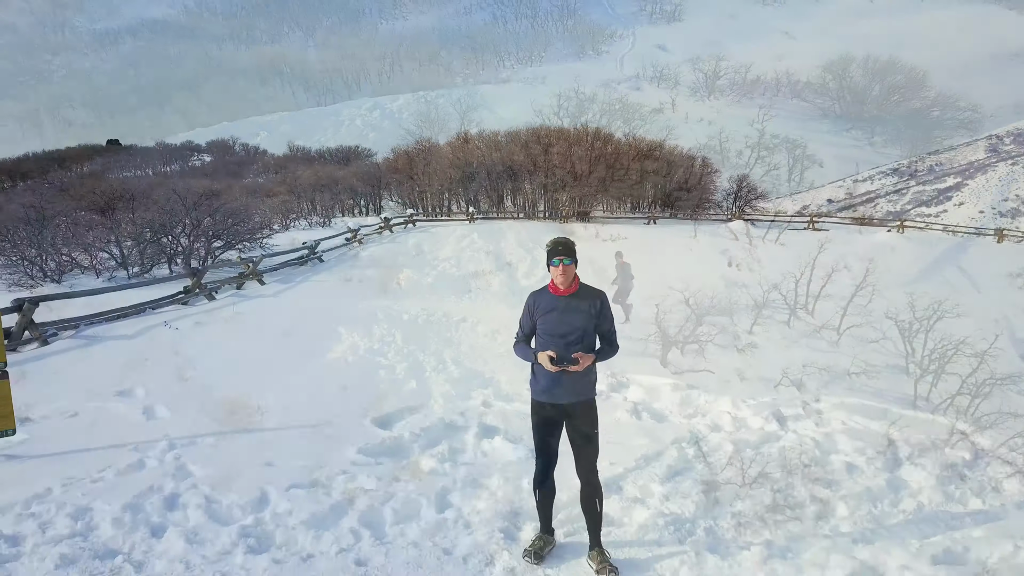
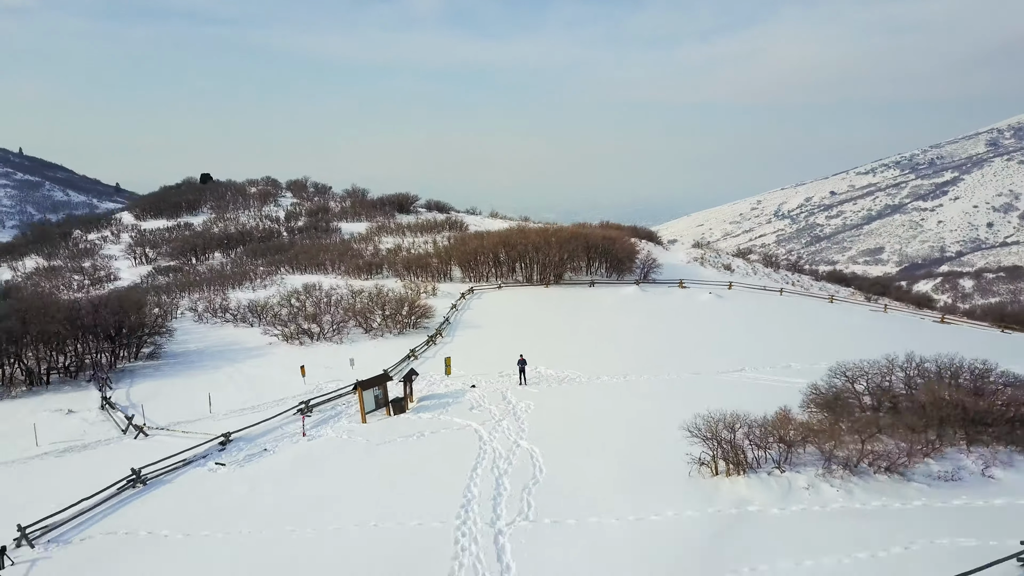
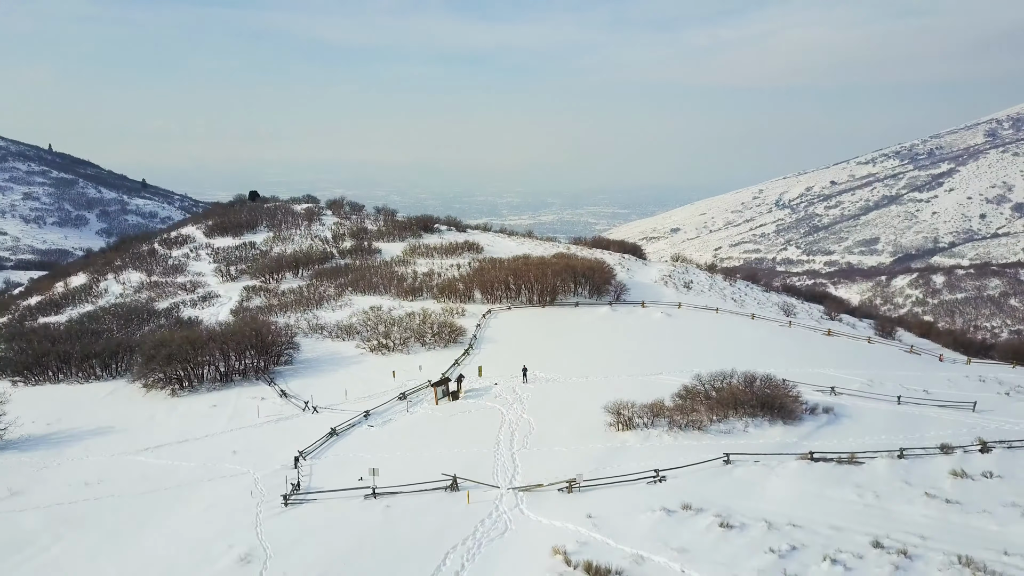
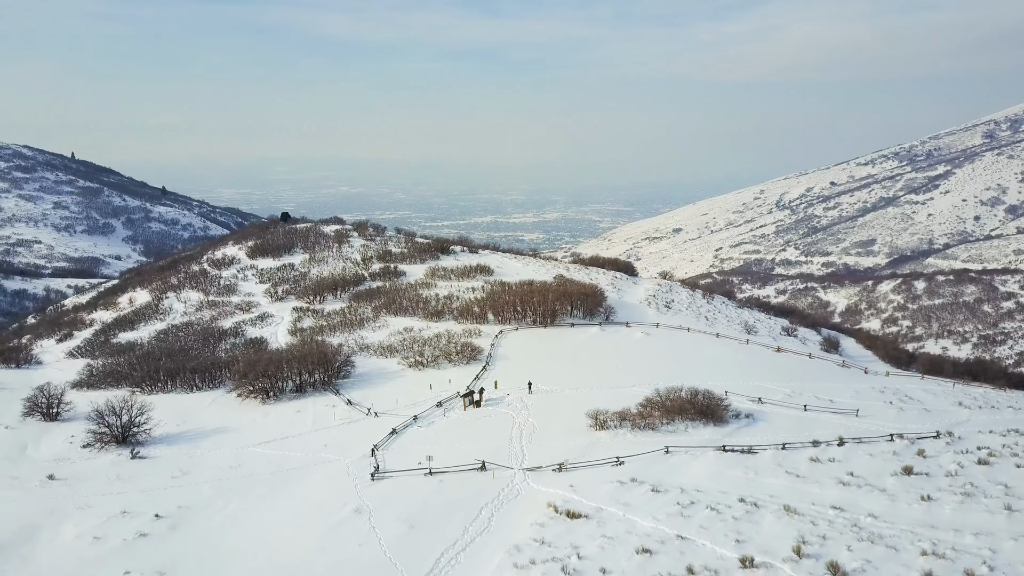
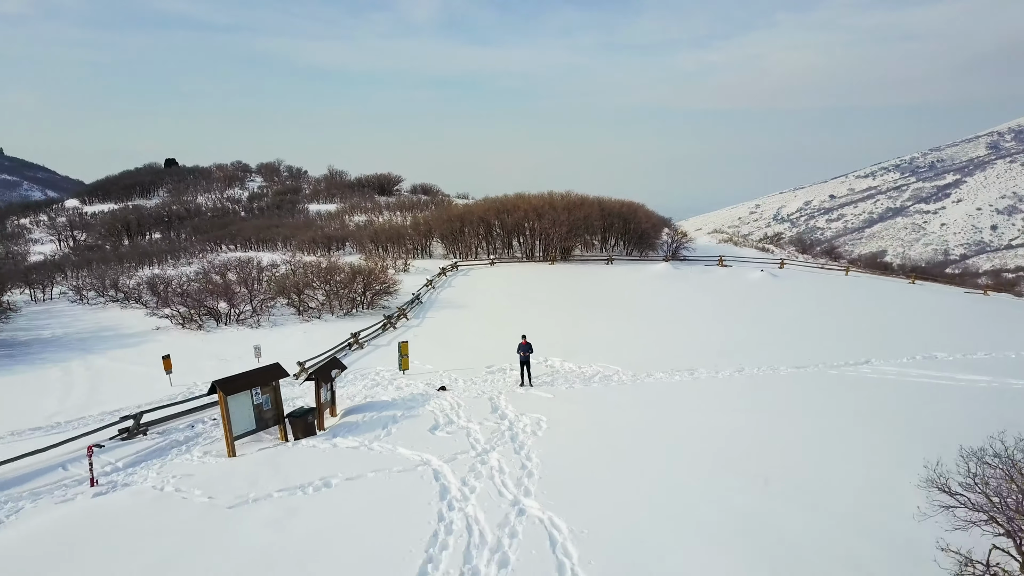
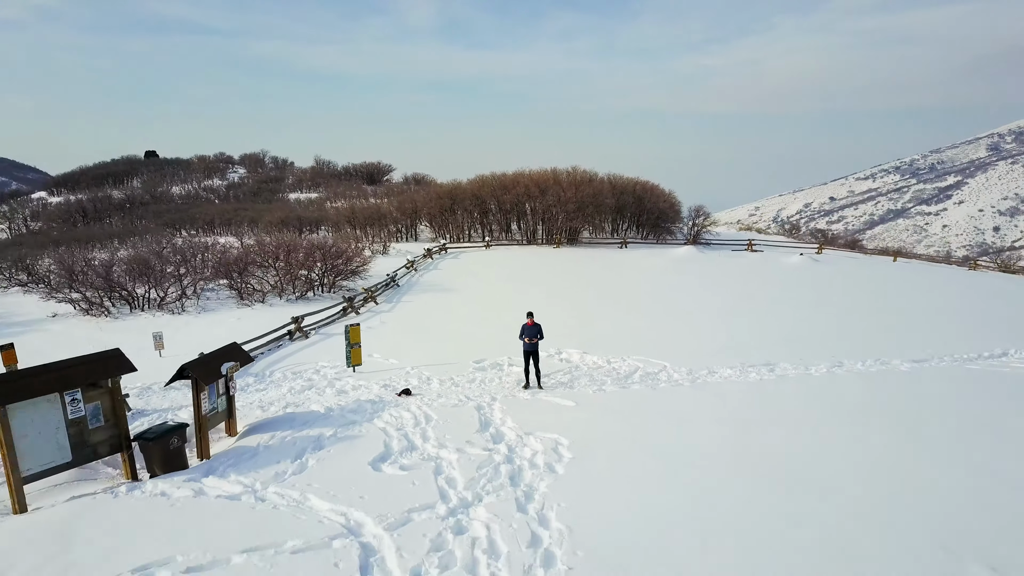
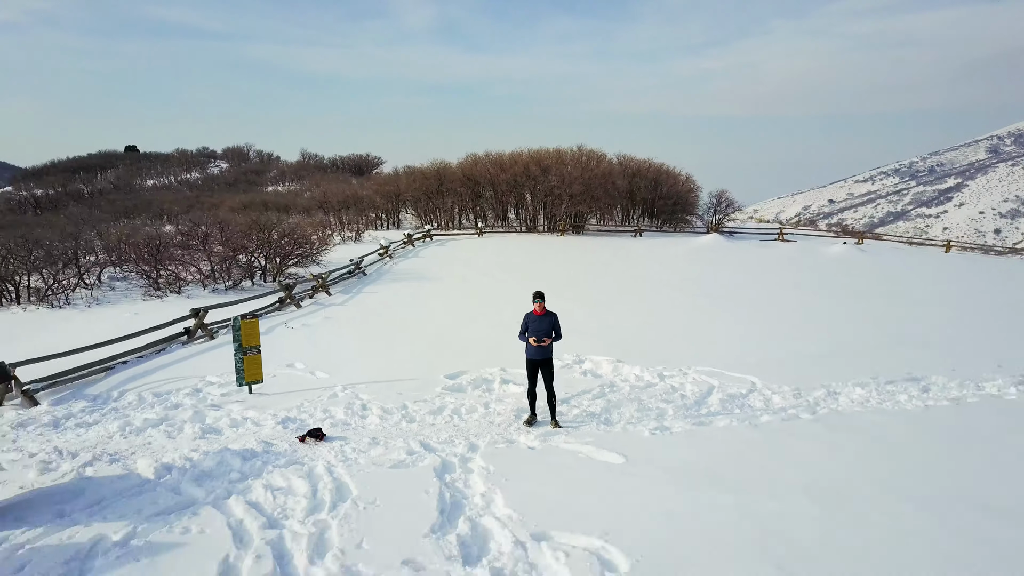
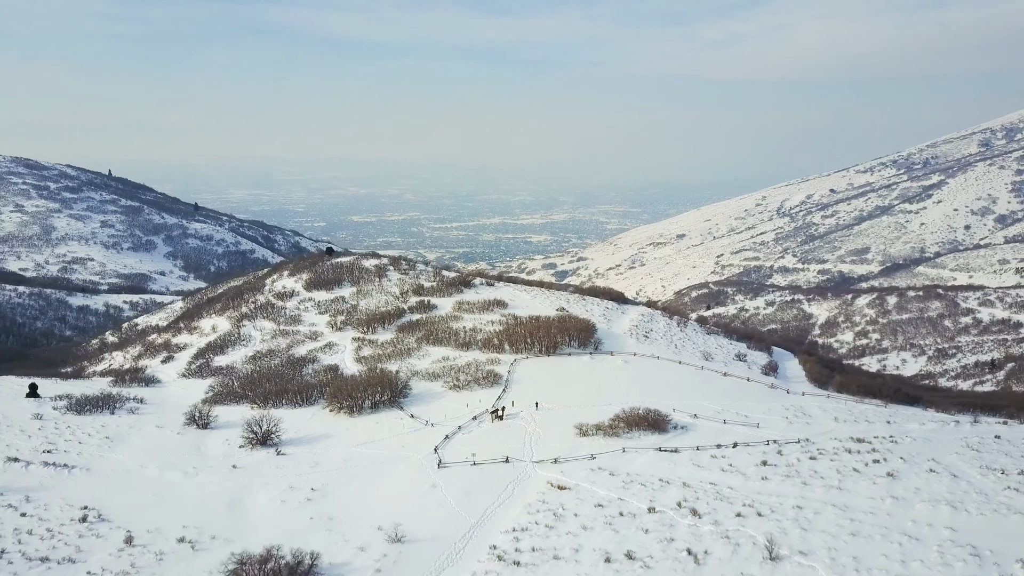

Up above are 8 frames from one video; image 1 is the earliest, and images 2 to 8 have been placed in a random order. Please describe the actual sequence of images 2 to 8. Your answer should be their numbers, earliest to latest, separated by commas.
7, 6, 5, 2, 3, 4, 8
